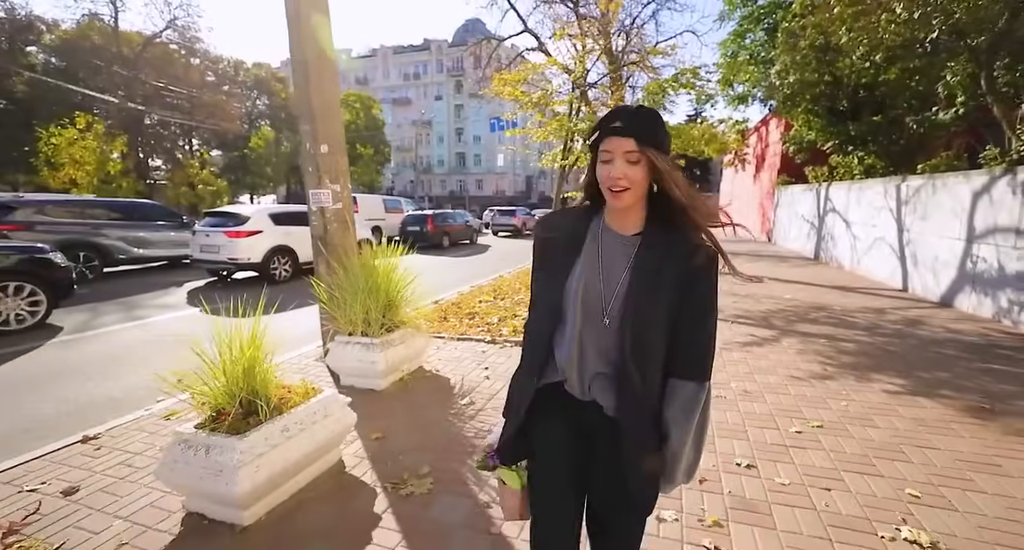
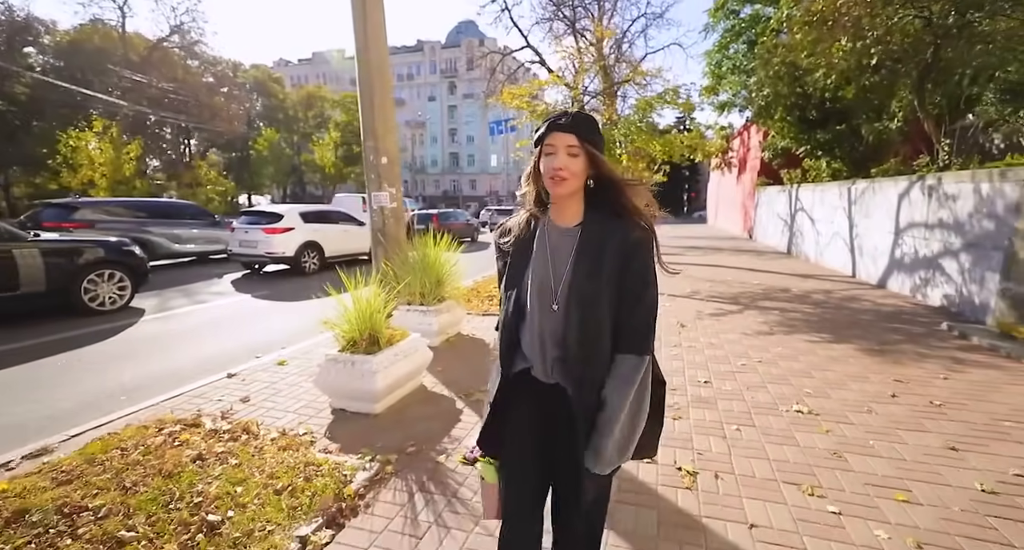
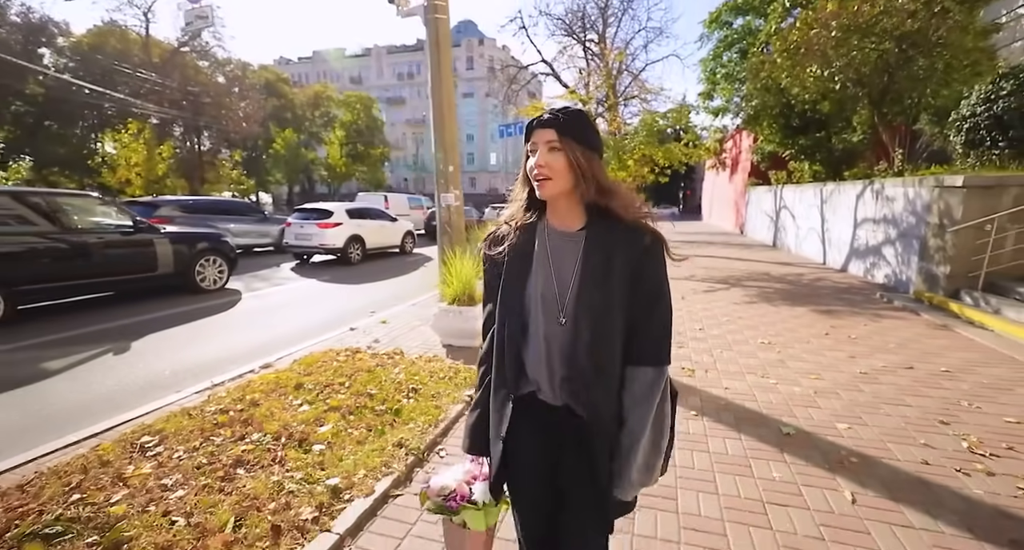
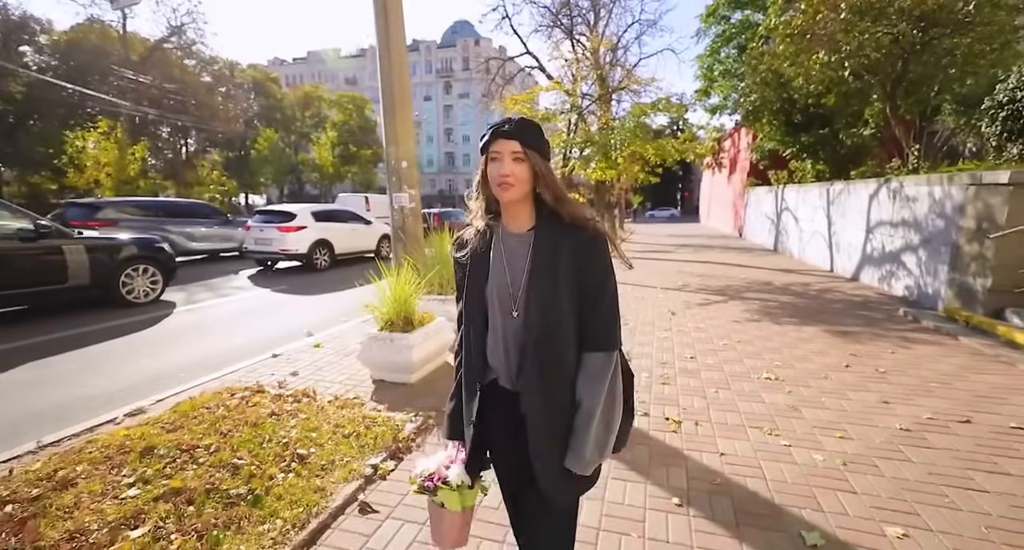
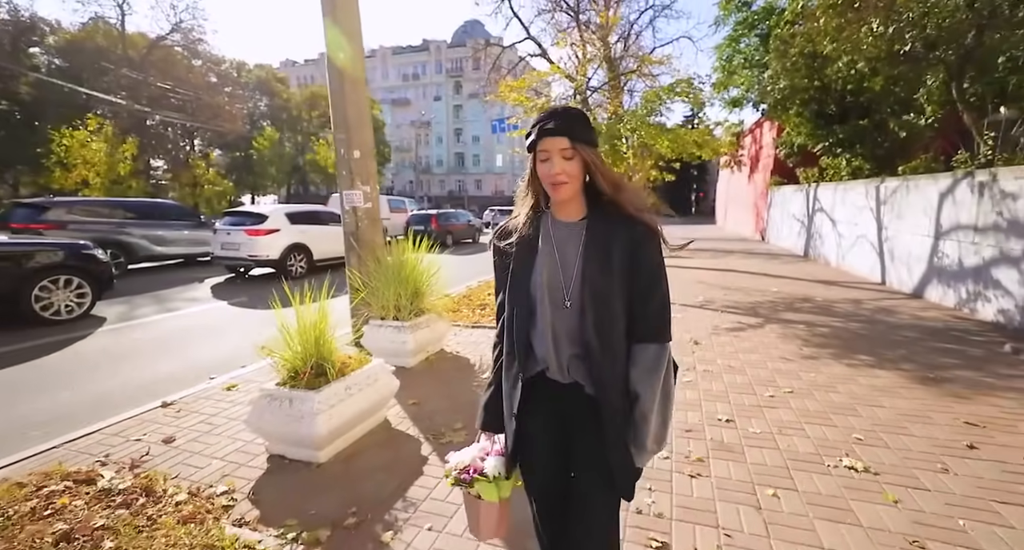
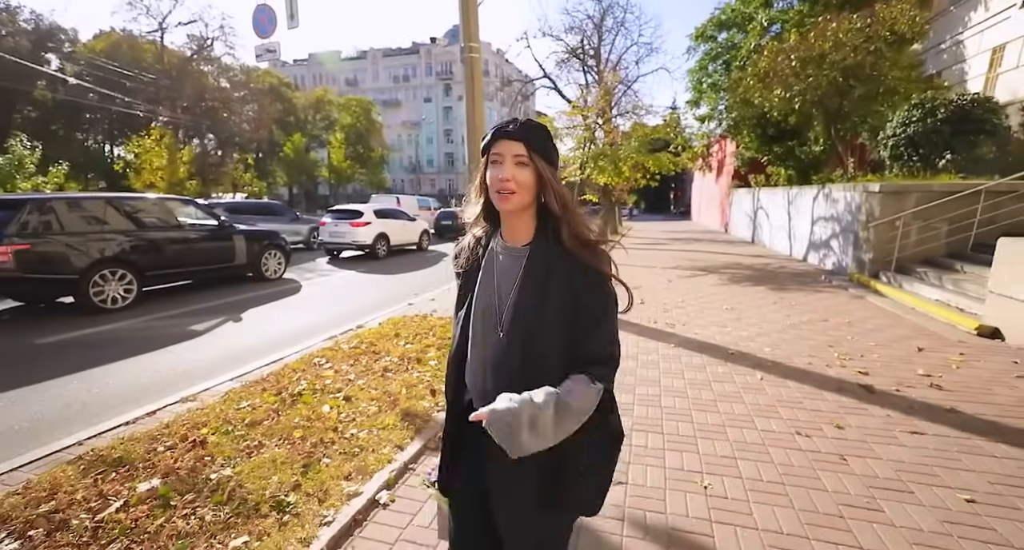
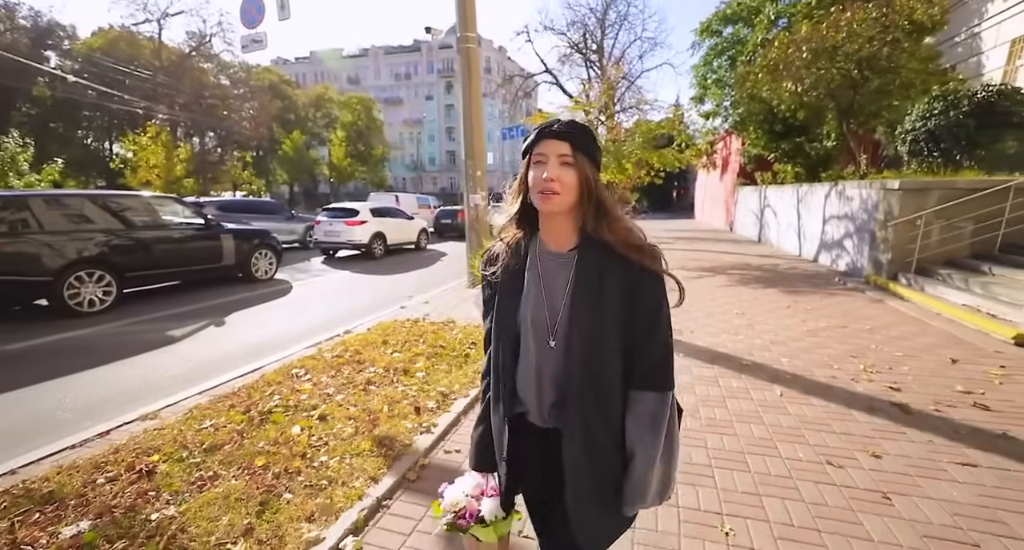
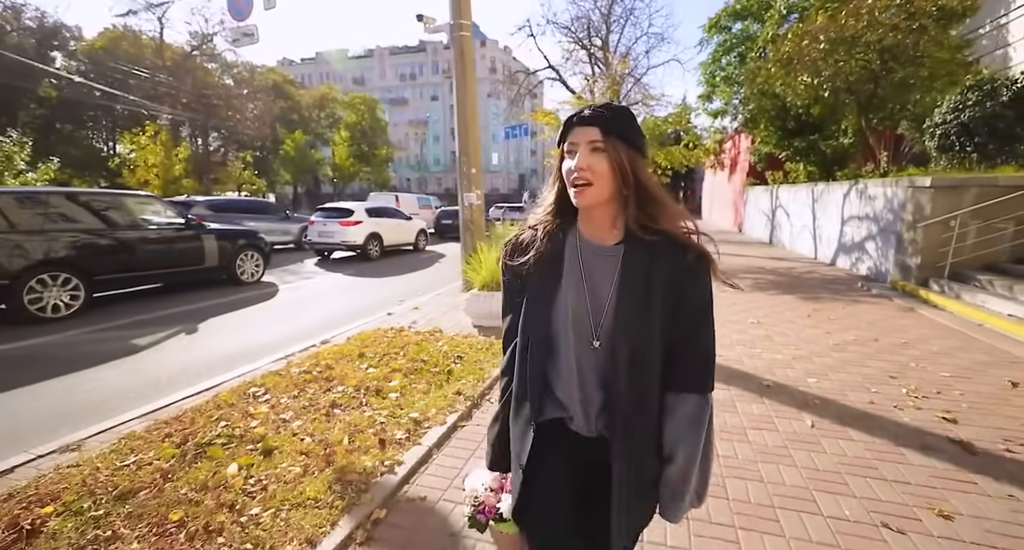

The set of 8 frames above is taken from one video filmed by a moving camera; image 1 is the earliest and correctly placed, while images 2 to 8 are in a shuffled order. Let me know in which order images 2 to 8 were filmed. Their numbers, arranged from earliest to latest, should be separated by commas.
5, 2, 4, 3, 8, 7, 6
